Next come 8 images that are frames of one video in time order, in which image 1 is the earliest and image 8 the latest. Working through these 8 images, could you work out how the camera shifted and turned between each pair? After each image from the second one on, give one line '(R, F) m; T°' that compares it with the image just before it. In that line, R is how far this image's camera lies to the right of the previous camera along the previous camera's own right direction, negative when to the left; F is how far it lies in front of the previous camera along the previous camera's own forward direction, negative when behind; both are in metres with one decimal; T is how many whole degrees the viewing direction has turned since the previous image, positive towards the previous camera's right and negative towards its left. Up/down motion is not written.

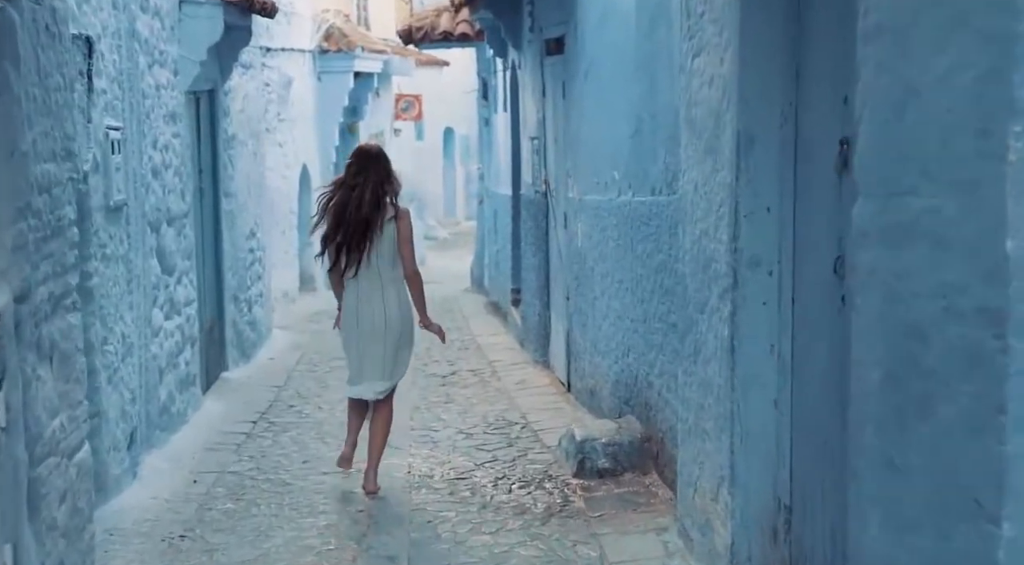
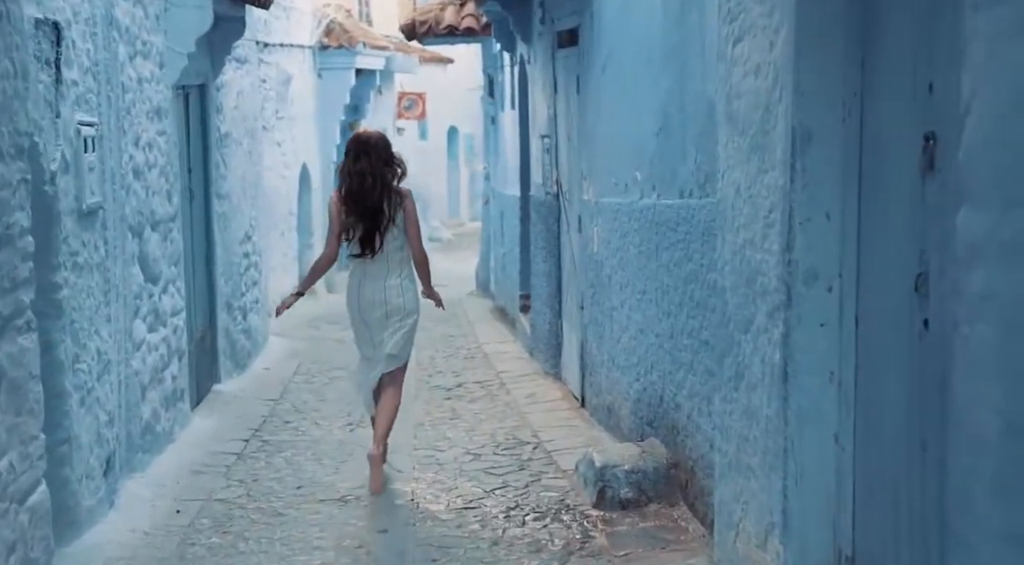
(0.0, +0.6) m; 0°
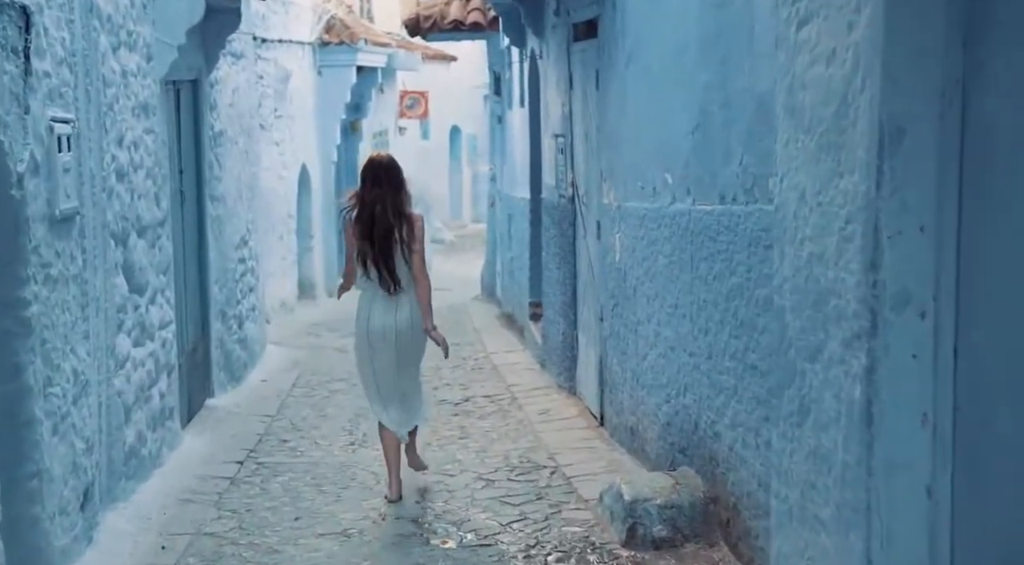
(-0.1, +0.6) m; 0°
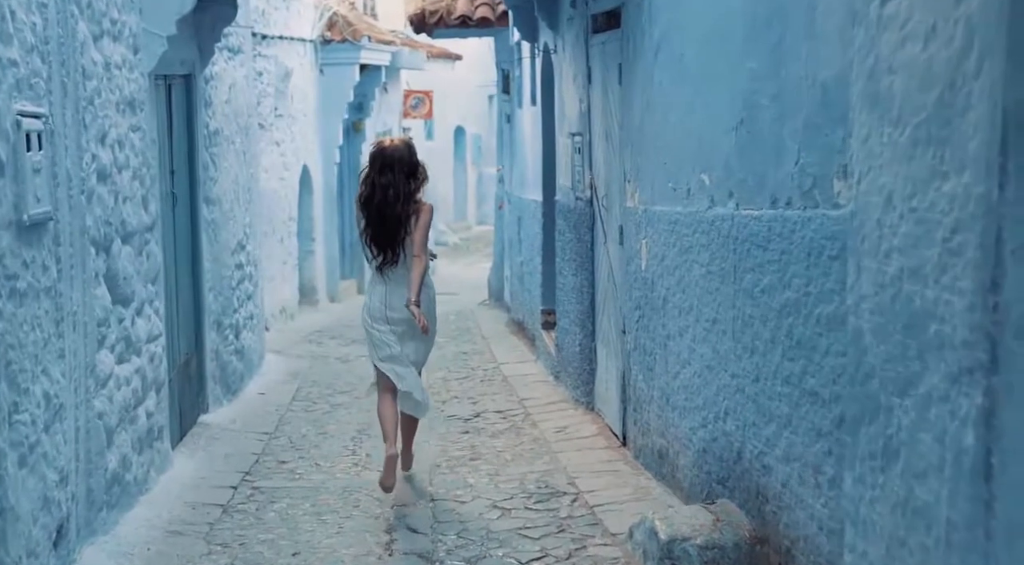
(-0.1, +0.6) m; 0°
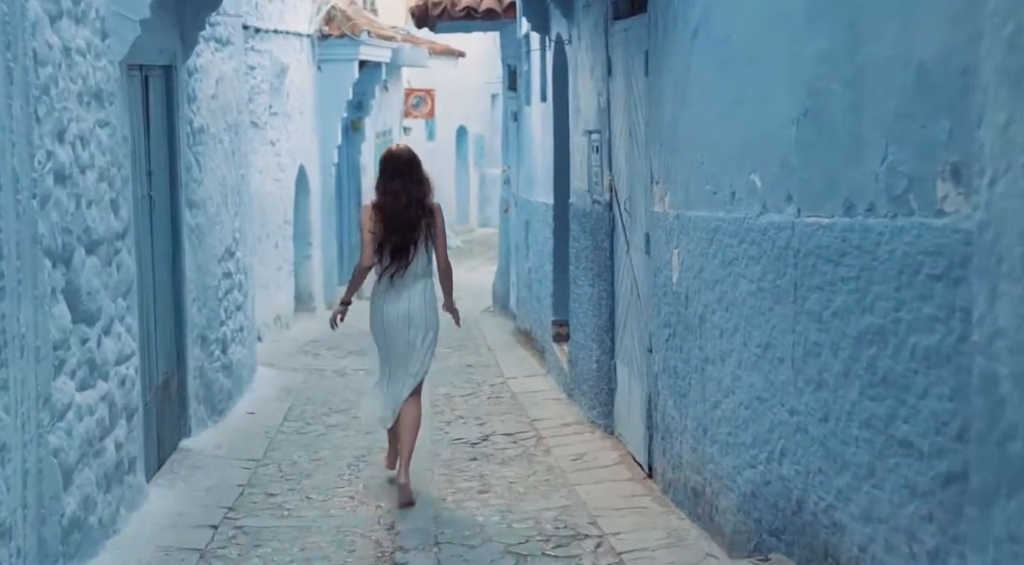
(-0.1, +0.8) m; 0°
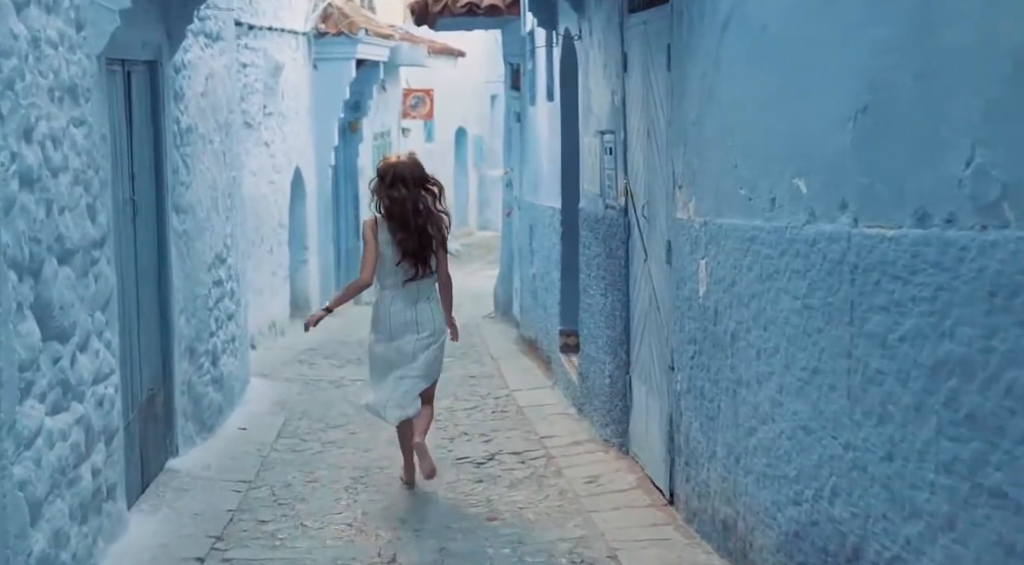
(-0.1, +0.5) m; 0°
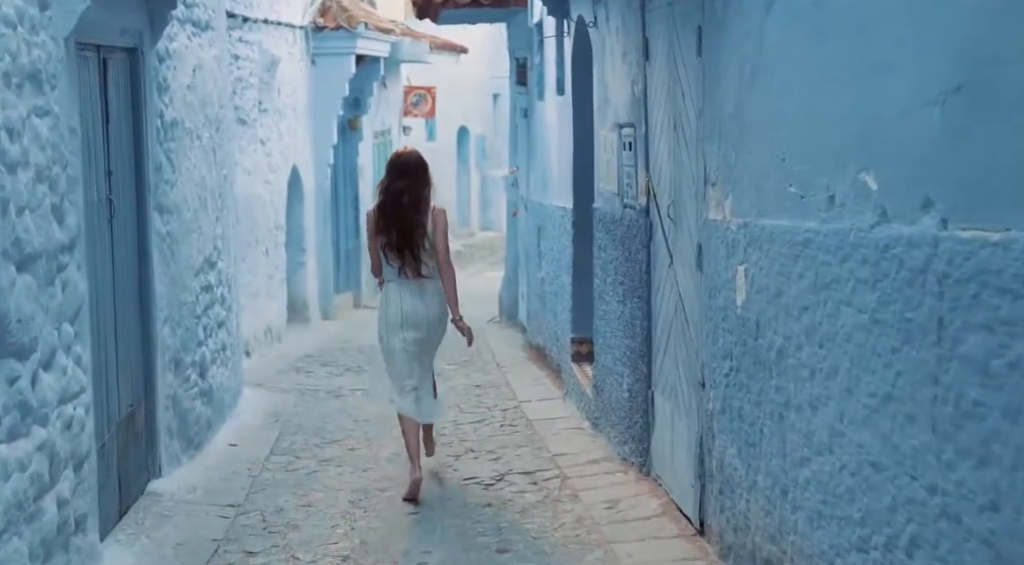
(-0.1, +0.6) m; 0°
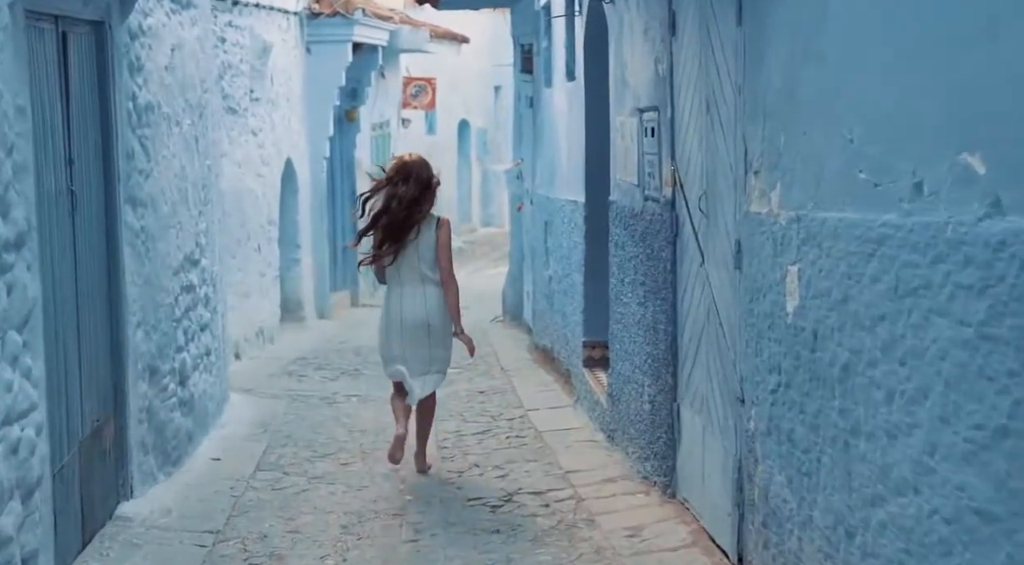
(0.0, +0.7) m; 0°
